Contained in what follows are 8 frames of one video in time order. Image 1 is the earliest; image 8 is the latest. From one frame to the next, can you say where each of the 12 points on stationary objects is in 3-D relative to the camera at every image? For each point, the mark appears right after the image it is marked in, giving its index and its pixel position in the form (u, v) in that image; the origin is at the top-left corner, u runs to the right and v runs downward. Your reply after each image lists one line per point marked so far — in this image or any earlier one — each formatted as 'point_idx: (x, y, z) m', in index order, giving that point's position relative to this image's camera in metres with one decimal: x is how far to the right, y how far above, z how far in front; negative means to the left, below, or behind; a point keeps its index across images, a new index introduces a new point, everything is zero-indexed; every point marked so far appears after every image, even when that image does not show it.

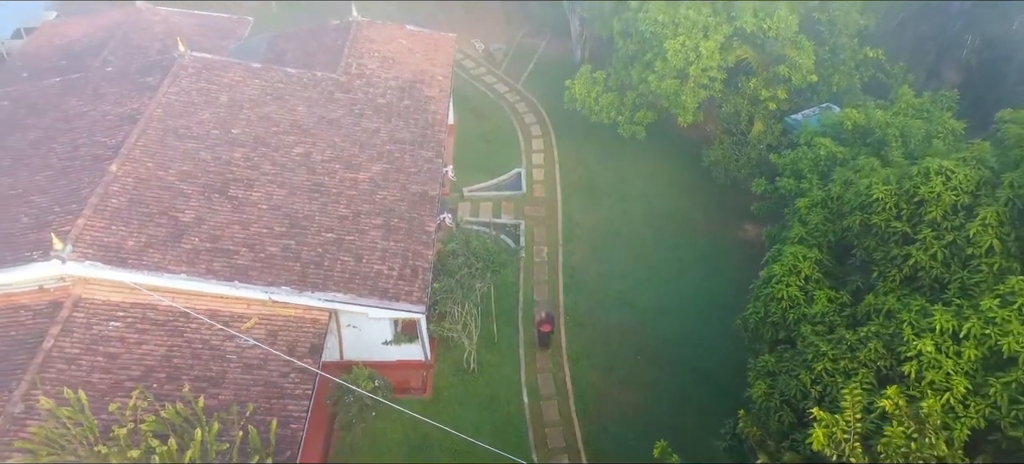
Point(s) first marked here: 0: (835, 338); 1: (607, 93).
0: (+4.5, -1.5, +9.1) m
1: (+3.1, +4.4, +20.1) m
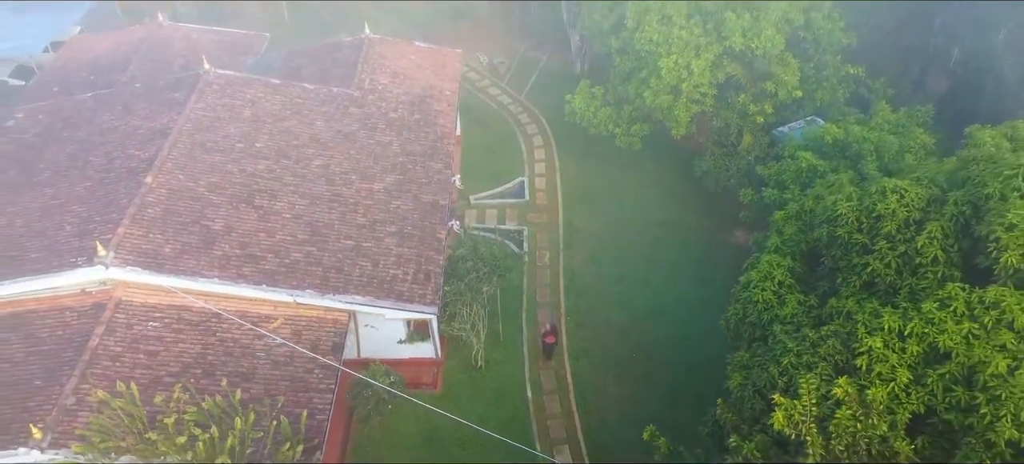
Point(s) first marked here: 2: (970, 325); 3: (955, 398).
0: (+4.6, -1.7, +10.3) m
1: (+3.2, +4.2, +21.3) m
2: (+6.0, -1.2, +8.4) m
3: (+5.6, -2.1, +8.0) m
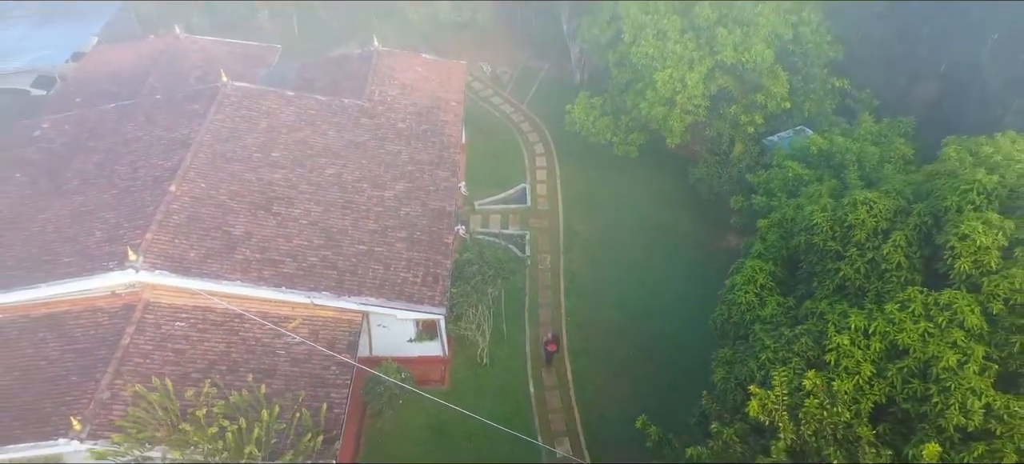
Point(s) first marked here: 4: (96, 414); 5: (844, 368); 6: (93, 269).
0: (+4.7, -1.8, +11.2) m
1: (+3.3, +4.1, +22.3) m
2: (+6.1, -1.3, +9.3) m
3: (+5.7, -2.2, +9.0) m
4: (-8.5, -3.7, +12.9) m
5: (+5.0, -2.0, +9.6) m
6: (-9.9, -0.9, +14.9) m
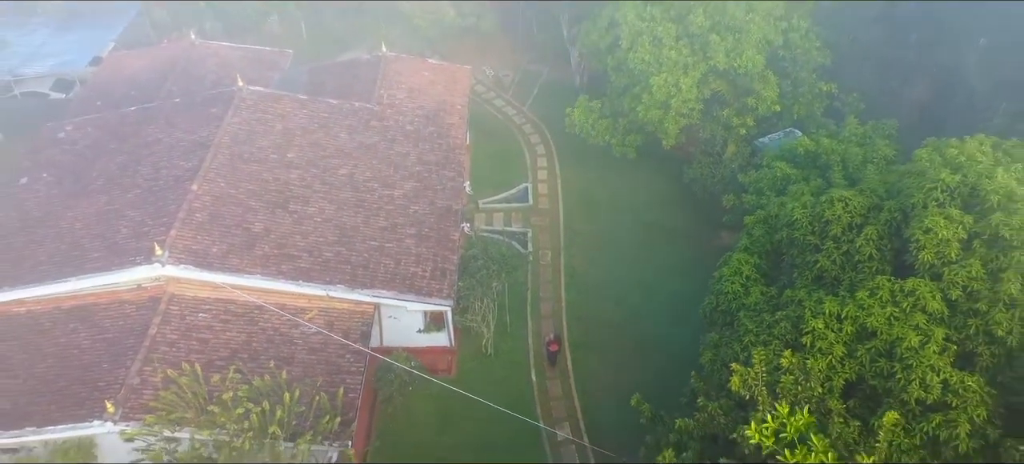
0: (+4.8, -1.7, +12.2) m
1: (+3.4, +4.2, +23.2) m
2: (+6.2, -1.2, +10.3) m
3: (+5.8, -2.1, +9.9) m
4: (-8.4, -3.7, +13.8) m
5: (+5.1, -1.9, +10.5) m
6: (-9.8, -0.8, +15.8) m
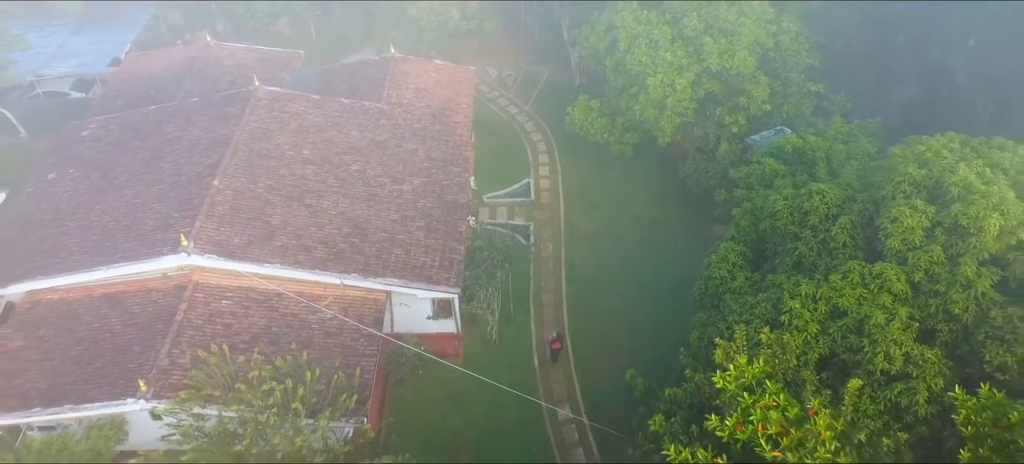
0: (+4.9, -1.5, +13.2) m
1: (+3.5, +4.4, +24.3) m
2: (+6.3, -1.0, +11.3) m
3: (+5.9, -1.9, +11.0) m
4: (-8.3, -3.4, +14.9) m
5: (+5.2, -1.7, +11.6) m
6: (-9.7, -0.6, +16.9) m
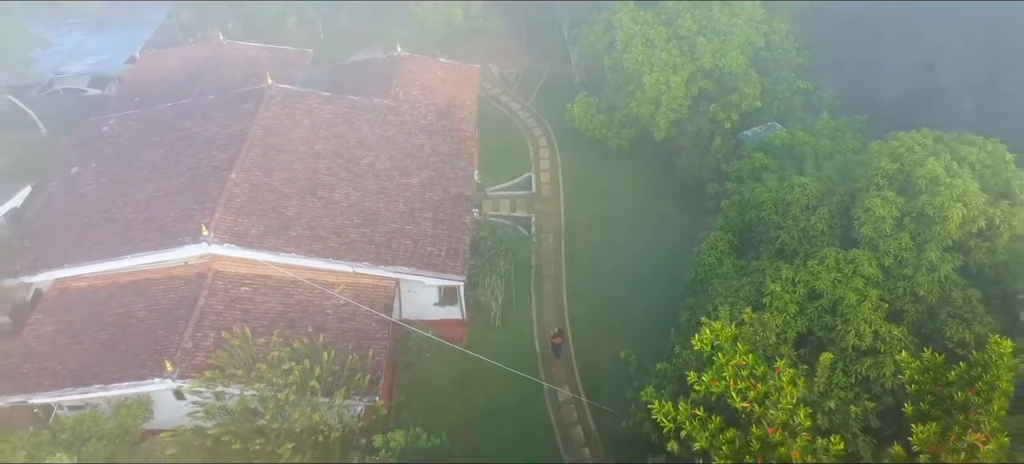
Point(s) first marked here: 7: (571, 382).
0: (+5.0, -1.3, +14.2) m
1: (+3.5, +4.7, +25.2) m
2: (+6.3, -0.8, +12.3) m
3: (+6.0, -1.7, +12.0) m
4: (-8.3, -3.2, +15.9) m
5: (+5.3, -1.5, +12.6) m
6: (-9.7, -0.3, +17.9) m
7: (+1.8, -4.7, +19.5) m
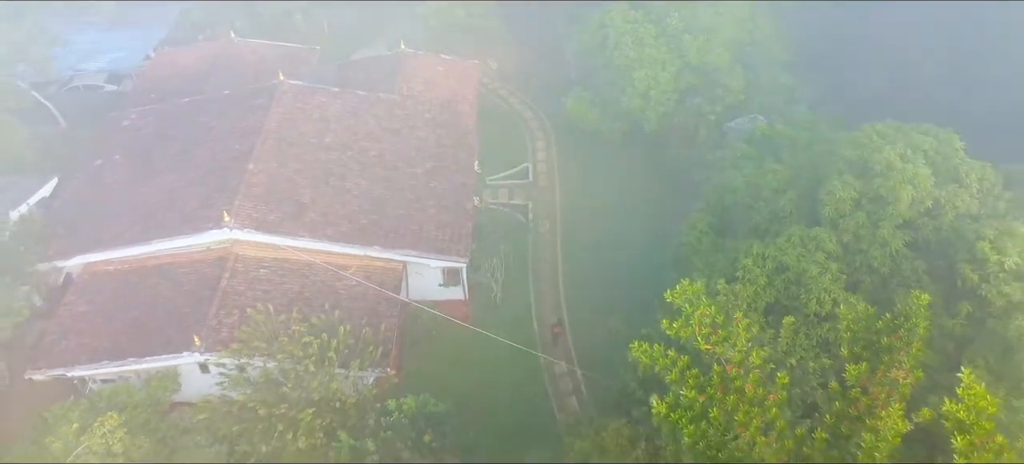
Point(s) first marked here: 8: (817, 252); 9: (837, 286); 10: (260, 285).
0: (+5.0, -0.8, +15.7) m
1: (+3.5, +5.3, +26.6) m
2: (+6.3, -0.4, +13.8) m
3: (+6.0, -1.3, +13.5) m
4: (-8.3, -2.8, +17.3) m
5: (+5.3, -1.1, +14.0) m
6: (-9.7, +0.1, +19.2) m
7: (+1.8, -4.2, +20.9) m
8: (+6.6, -0.4, +13.6) m
9: (+6.8, -1.1, +13.1) m
10: (-7.5, -1.6, +18.8) m
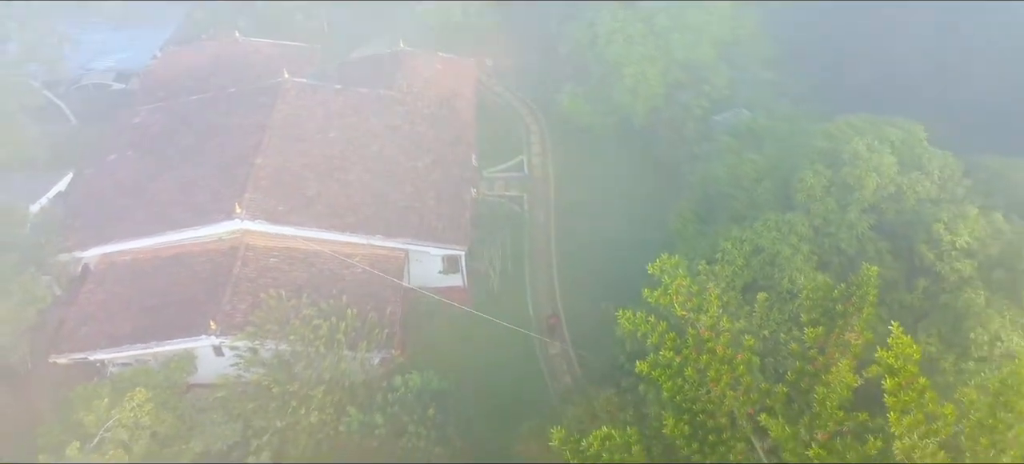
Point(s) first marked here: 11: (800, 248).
0: (+4.9, -0.5, +16.8) m
1: (+3.3, +5.7, +27.7) m
2: (+6.3, 0.0, +14.9) m
3: (+5.9, -0.9, +14.6) m
4: (-8.3, -2.5, +18.4) m
5: (+5.2, -0.7, +15.2) m
6: (-9.8, +0.4, +20.3) m
7: (+1.7, -3.8, +22.1) m
8: (+6.5, -0.1, +14.7) m
9: (+6.7, -0.8, +14.2) m
10: (-7.6, -1.3, +19.9) m
11: (+6.7, -0.4, +14.5) m
